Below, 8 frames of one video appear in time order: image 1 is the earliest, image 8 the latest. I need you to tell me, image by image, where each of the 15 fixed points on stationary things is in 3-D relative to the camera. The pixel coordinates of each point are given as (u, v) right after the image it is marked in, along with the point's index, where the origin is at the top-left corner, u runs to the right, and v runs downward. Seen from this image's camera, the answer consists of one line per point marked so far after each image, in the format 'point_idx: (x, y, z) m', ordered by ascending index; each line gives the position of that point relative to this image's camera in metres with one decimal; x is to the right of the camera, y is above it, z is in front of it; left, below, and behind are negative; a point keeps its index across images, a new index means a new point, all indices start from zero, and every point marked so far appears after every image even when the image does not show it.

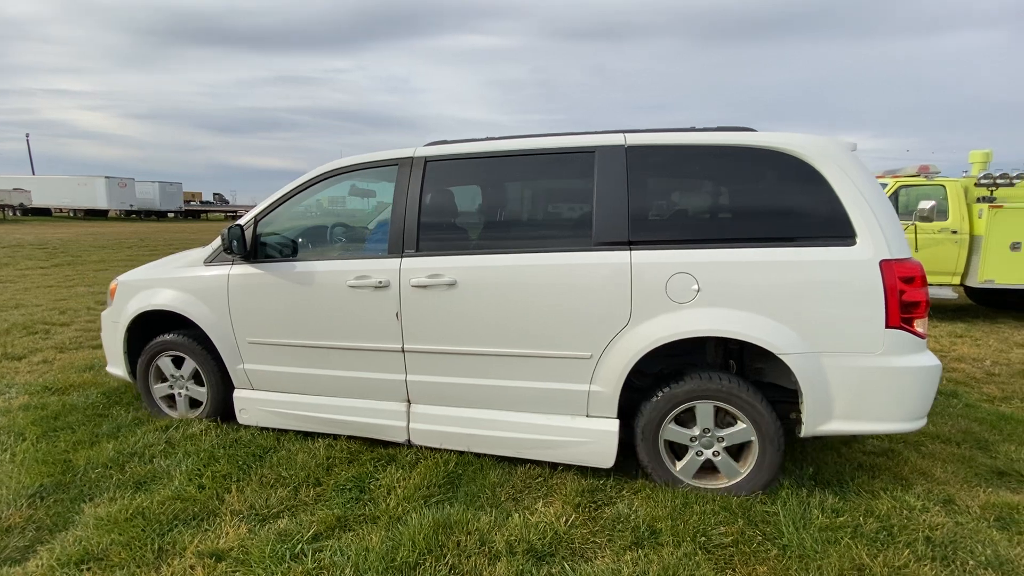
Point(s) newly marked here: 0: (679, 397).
0: (+0.8, -0.5, +2.3) m
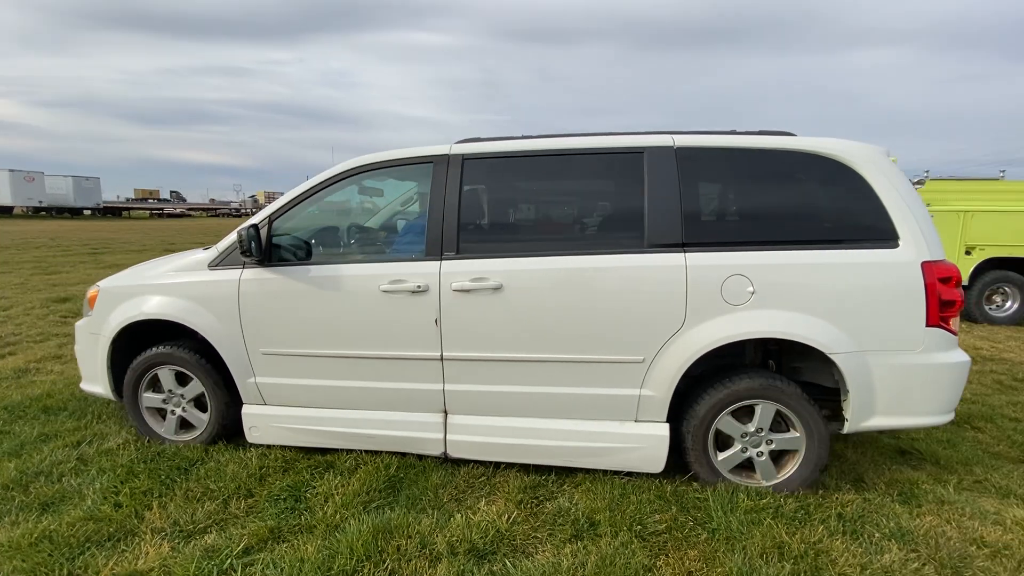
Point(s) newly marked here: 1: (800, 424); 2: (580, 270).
0: (+1.0, -0.5, +2.3) m
1: (+1.3, -0.6, +2.2) m
2: (+0.3, +0.1, +2.2) m
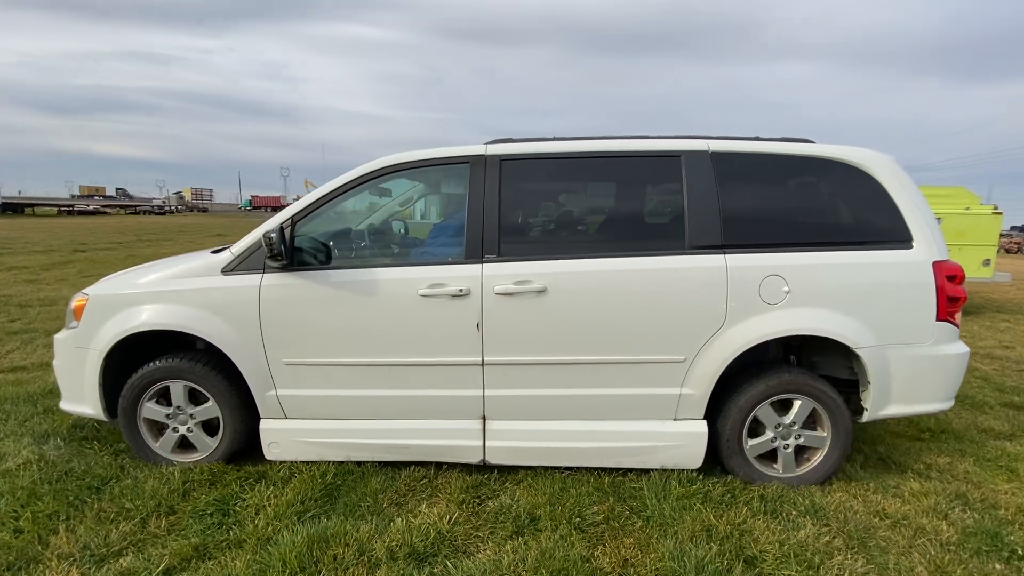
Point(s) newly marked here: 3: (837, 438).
0: (+1.2, -0.5, +2.4) m
1: (+1.5, -0.6, +2.4) m
2: (+0.5, +0.1, +2.3) m
3: (+1.6, -0.7, +2.4) m
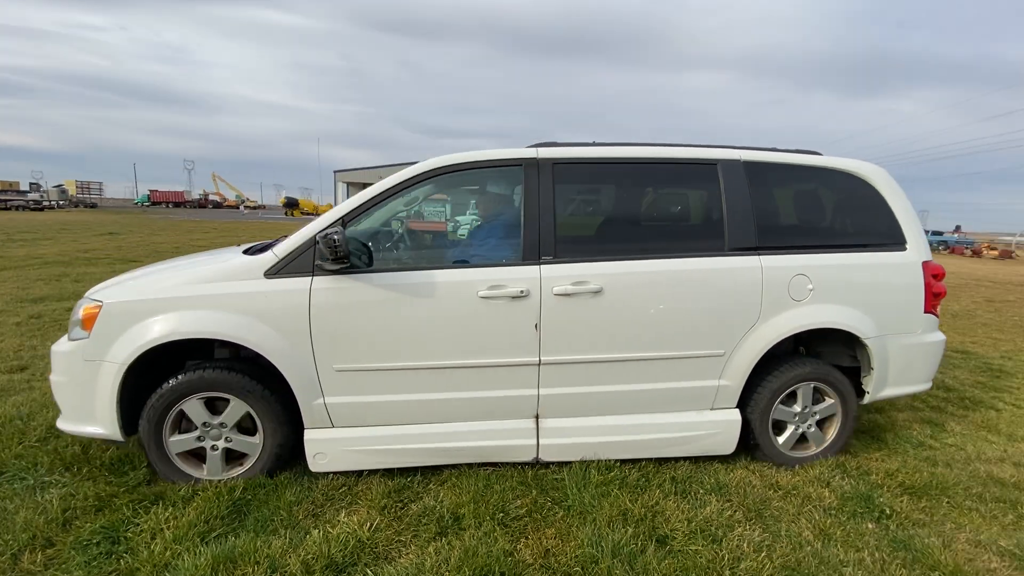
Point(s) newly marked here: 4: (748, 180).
0: (+1.4, -0.5, +2.6) m
1: (+1.8, -0.6, +2.7) m
2: (+0.8, +0.1, +2.4) m
3: (+1.8, -0.7, +2.7) m
4: (+1.3, +0.6, +2.6) m
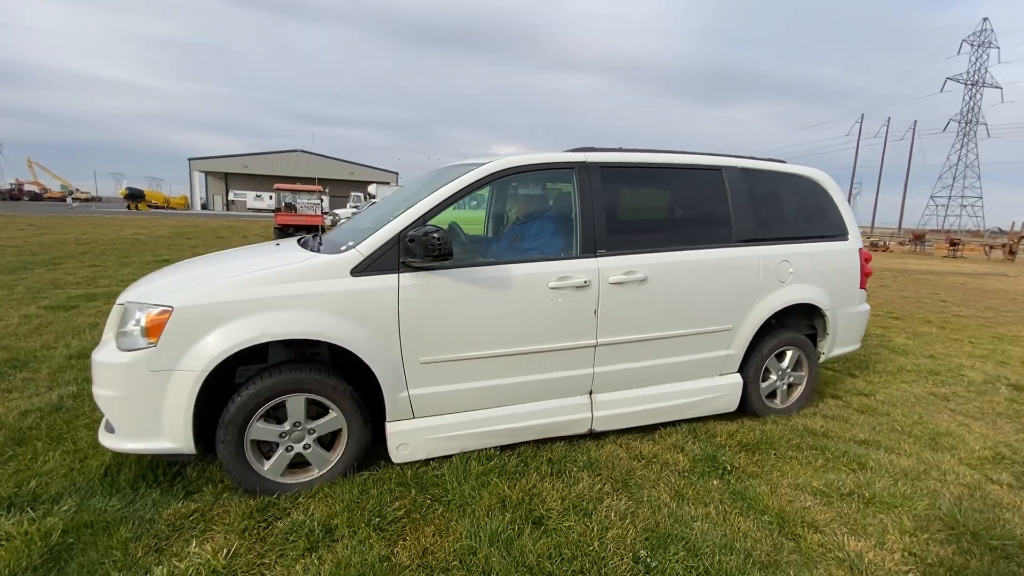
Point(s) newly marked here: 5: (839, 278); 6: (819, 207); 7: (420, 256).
0: (+1.7, -0.4, +3.2) m
1: (+2.0, -0.5, +3.3) m
2: (+1.0, +0.2, +2.8) m
3: (+2.0, -0.6, +3.4) m
4: (+1.5, +0.7, +3.1) m
5: (+2.2, +0.1, +3.3) m
6: (+2.1, +0.6, +3.4) m
7: (-0.4, +0.2, +2.2) m
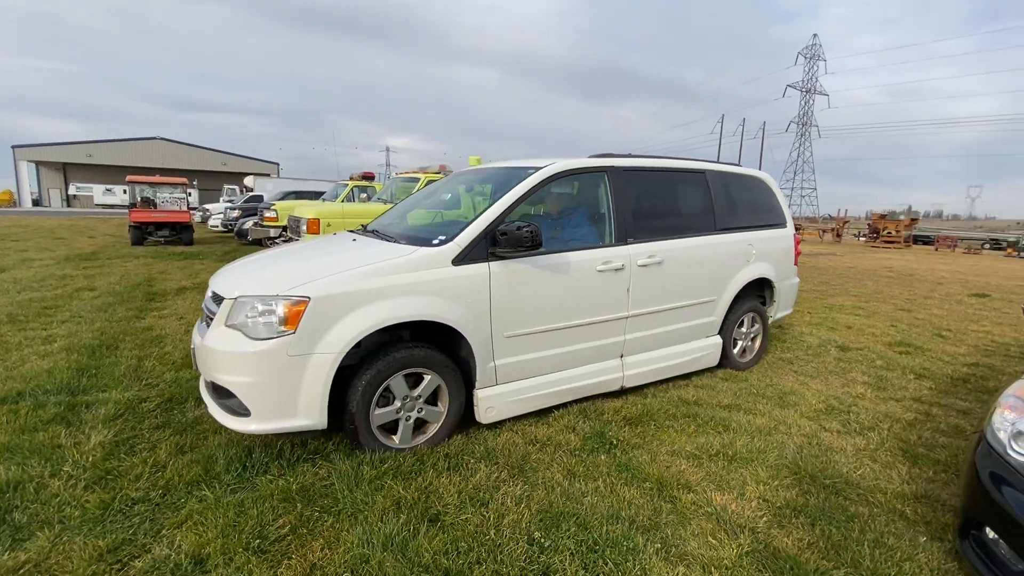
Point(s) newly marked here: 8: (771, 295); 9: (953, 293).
0: (+1.9, -0.2, +4.0) m
1: (+2.1, -0.3, +4.2) m
2: (+1.3, +0.3, +3.5) m
3: (+2.2, -0.4, +4.3) m
4: (+1.6, +0.8, +3.9) m
5: (+2.3, +0.3, +4.3) m
6: (+2.2, +0.8, +4.3) m
7: (0.0, +0.2, +2.6) m
8: (+2.2, -0.1, +4.3) m
9: (+10.2, -0.2, +11.5) m
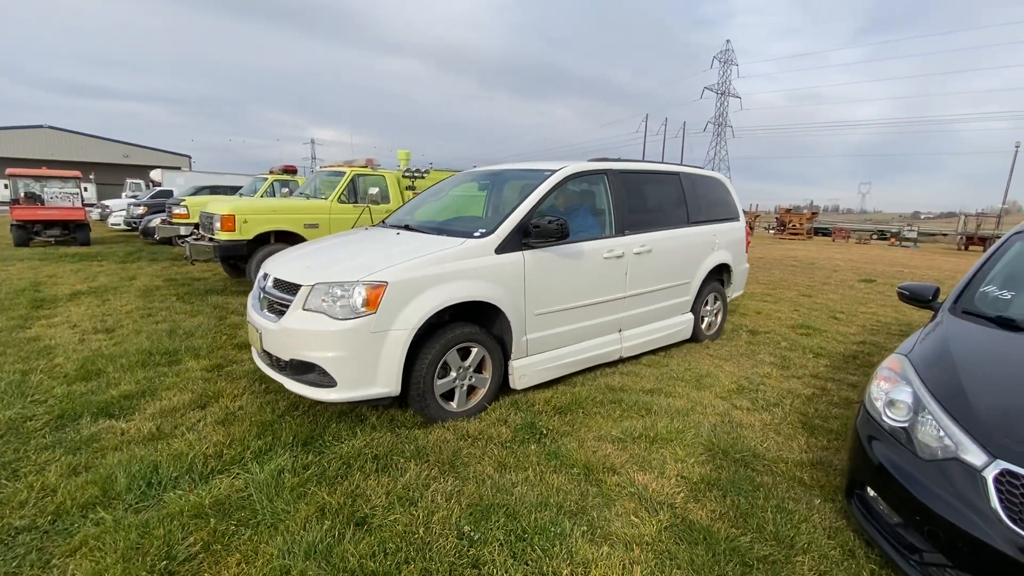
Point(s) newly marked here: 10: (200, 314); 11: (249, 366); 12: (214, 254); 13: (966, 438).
0: (+1.7, -0.1, +4.7) m
1: (+2.0, -0.1, +4.9) m
2: (+1.2, +0.4, +4.1) m
3: (+2.0, -0.2, +4.9) m
4: (+1.5, +1.0, +4.5) m
5: (+2.1, +0.4, +4.9) m
6: (+2.0, +0.9, +4.9) m
7: (+0.1, +0.3, +3.0) m
8: (+2.1, +0.1, +5.0) m
9: (+9.1, +0.2, +13.2) m
10: (-4.5, -0.4, +7.3) m
11: (-2.7, -0.8, +5.1) m
12: (-4.9, +0.6, +8.2) m
13: (+2.1, -0.7, +2.2) m
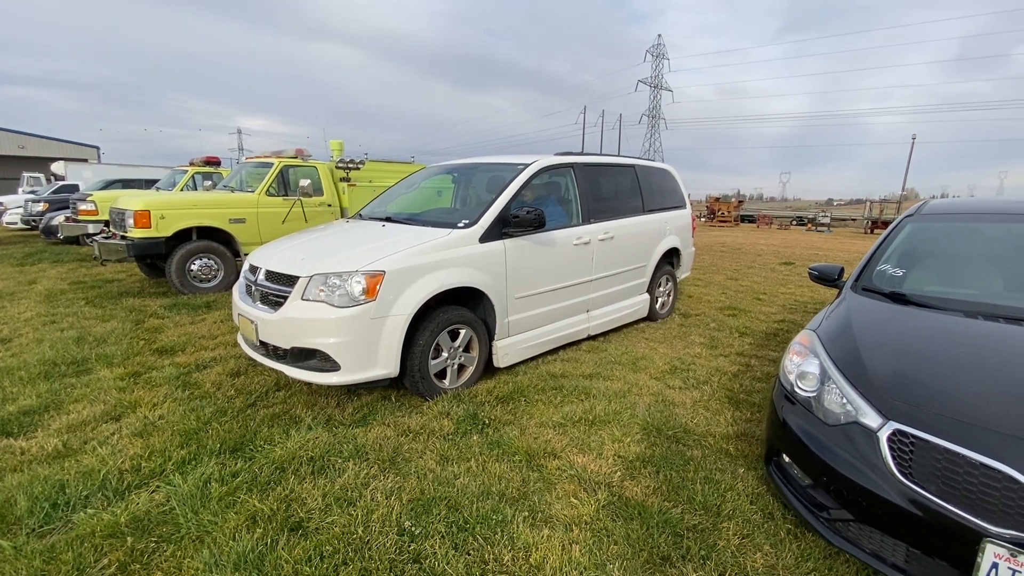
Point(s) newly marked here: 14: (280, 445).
0: (+1.1, +0.1, +4.8) m
1: (+1.3, 0.0, +5.1) m
2: (+0.6, +0.5, +4.2) m
3: (+1.3, -0.1, +5.1) m
4: (+0.8, +1.1, +4.6) m
5: (+1.4, +0.6, +5.1) m
6: (+1.3, +1.1, +5.1) m
7: (-0.4, +0.4, +3.0) m
8: (+1.4, +0.3, +5.2) m
9: (+7.4, +0.7, +14.1) m
10: (-5.5, -0.4, +6.7) m
11: (-3.4, -0.8, +4.8) m
12: (-6.0, +0.5, +7.6) m
13: (+1.7, -0.6, +2.4) m
14: (-1.7, -1.1, +3.5) m
